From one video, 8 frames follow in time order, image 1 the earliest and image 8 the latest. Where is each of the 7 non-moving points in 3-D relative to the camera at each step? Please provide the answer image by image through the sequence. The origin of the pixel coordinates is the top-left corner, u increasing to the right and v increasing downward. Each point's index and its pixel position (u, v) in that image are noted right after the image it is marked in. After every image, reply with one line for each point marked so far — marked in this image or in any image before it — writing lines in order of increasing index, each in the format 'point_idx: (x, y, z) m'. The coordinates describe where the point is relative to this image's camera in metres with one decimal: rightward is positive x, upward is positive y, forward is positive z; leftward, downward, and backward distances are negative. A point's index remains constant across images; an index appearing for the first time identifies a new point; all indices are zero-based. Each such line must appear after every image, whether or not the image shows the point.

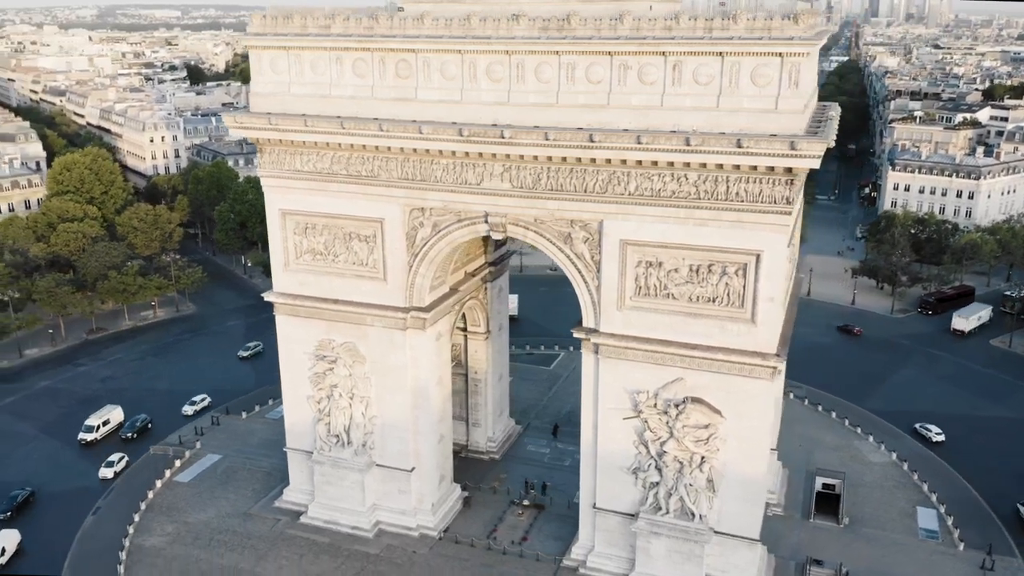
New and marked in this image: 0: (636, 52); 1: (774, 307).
0: (+2.8, +5.4, +18.9) m
1: (+6.2, -0.4, +19.4) m
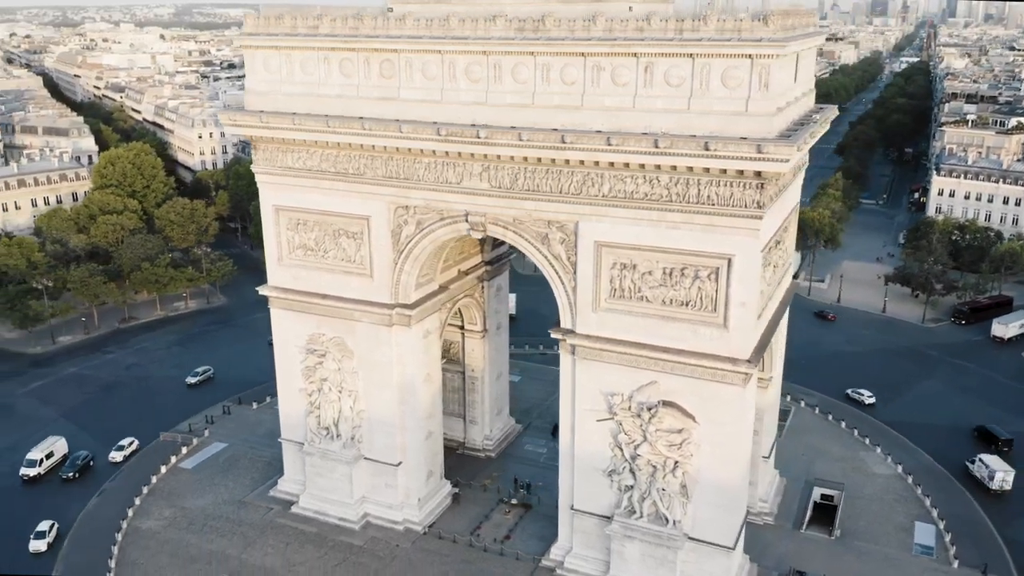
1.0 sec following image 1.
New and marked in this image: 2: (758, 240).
0: (+2.2, +5.4, +18.9) m
1: (+5.4, -0.5, +19.2) m
2: (+5.5, +1.1, +18.6) m
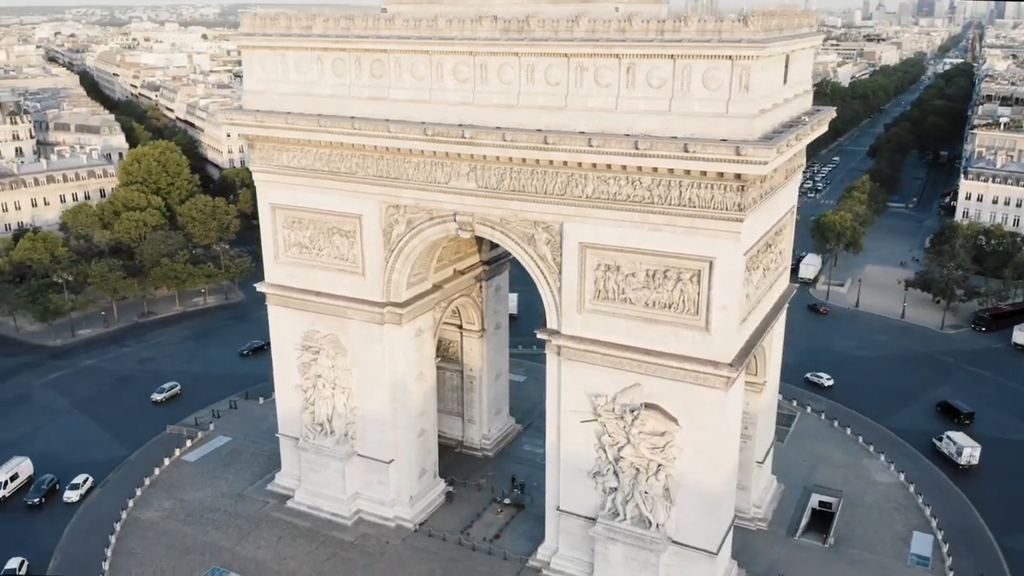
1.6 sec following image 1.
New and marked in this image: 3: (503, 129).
0: (+1.8, +5.3, +18.9) m
1: (+5.0, -0.6, +19.0) m
2: (+5.0, +1.0, +18.4) m
3: (-0.2, +3.8, +20.0) m
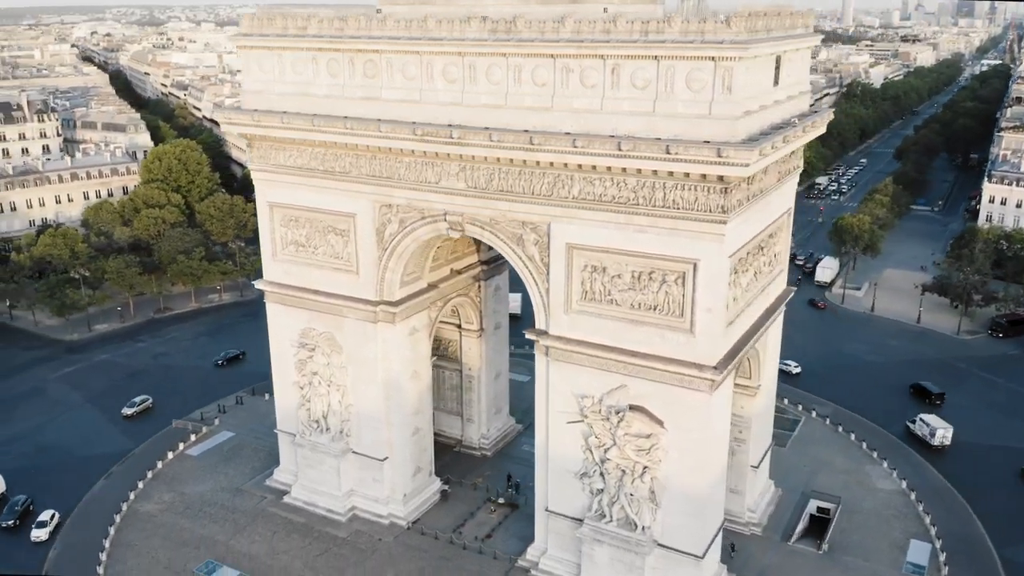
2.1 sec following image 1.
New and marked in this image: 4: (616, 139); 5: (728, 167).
0: (+1.5, +5.3, +18.8) m
1: (+4.6, -0.7, +18.9) m
2: (+4.6, +1.0, +18.3) m
3: (-0.5, +3.8, +20.0) m
4: (+2.3, +3.3, +18.4) m
5: (+4.5, +2.5, +17.2) m
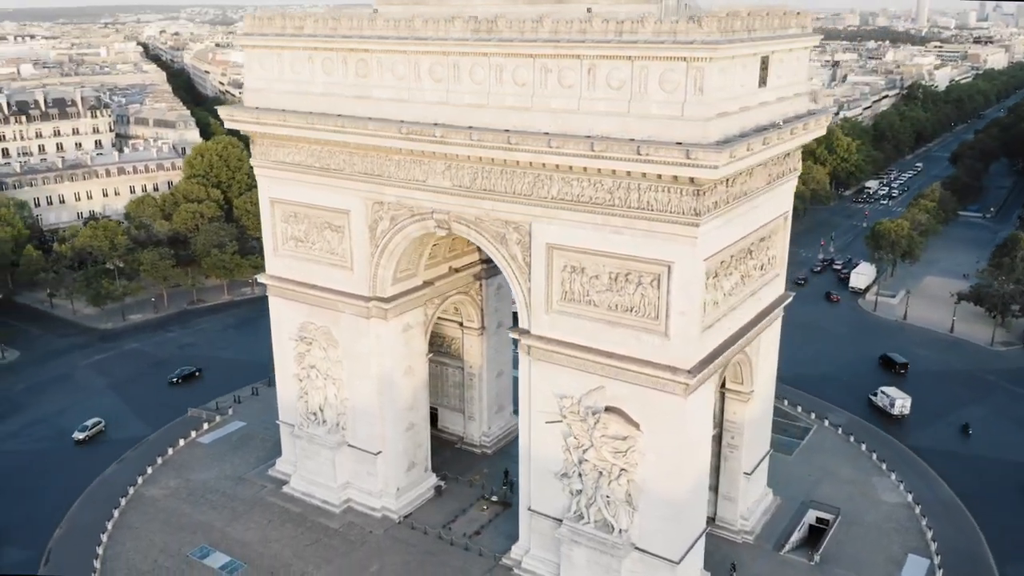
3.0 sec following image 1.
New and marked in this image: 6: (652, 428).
0: (+1.0, +5.3, +18.9) m
1: (+3.9, -0.7, +18.7) m
2: (+4.0, +0.9, +18.1) m
3: (-1.0, +3.9, +20.2) m
4: (+1.7, +3.3, +18.3) m
5: (+3.8, +2.5, +17.0) m
6: (+3.4, -3.4, +20.0) m
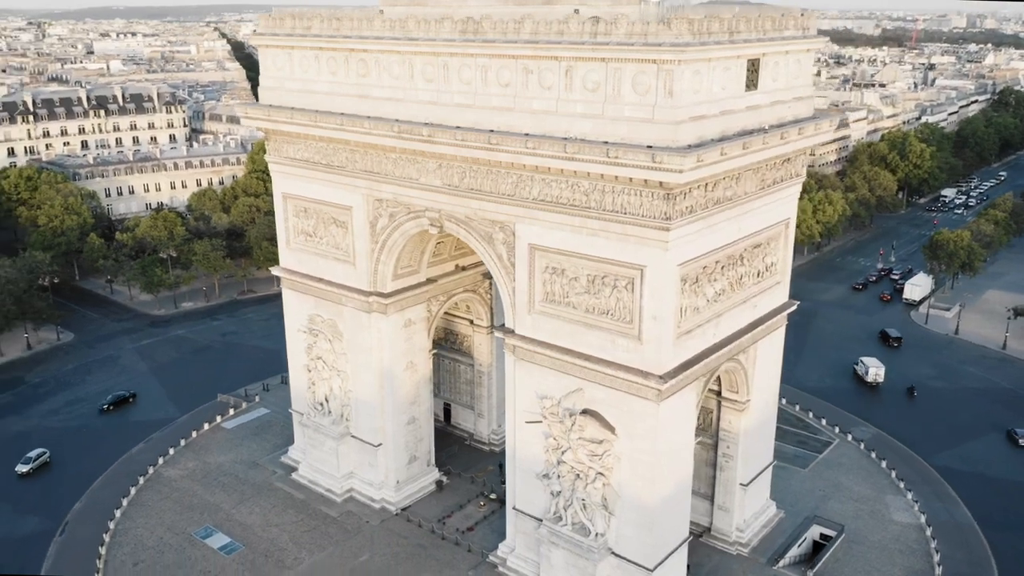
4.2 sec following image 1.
0: (+0.5, +5.3, +18.9) m
1: (+3.3, -0.8, +18.5) m
2: (+3.3, +0.8, +17.9) m
3: (-1.3, +3.9, +20.4) m
4: (+1.2, +3.3, +18.3) m
5: (+3.1, +2.4, +16.8) m
6: (+2.8, -3.5, +19.8) m
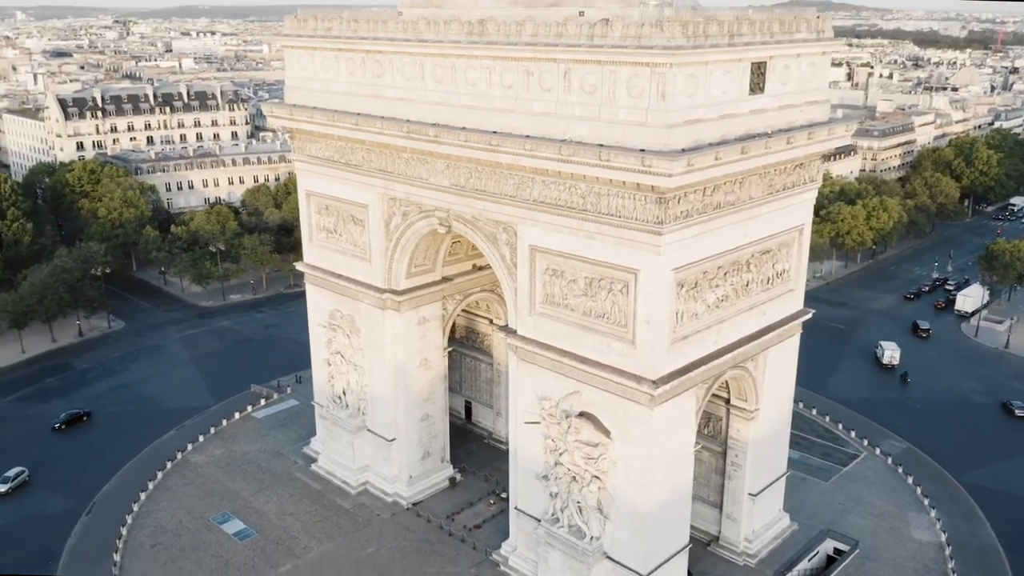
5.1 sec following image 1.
0: (+0.5, +5.3, +19.0) m
1: (+3.1, -0.9, +18.4) m
2: (+3.2, +0.7, +17.7) m
3: (-1.2, +3.9, +20.6) m
4: (+1.1, +3.2, +18.4) m
5: (+2.9, +2.3, +16.7) m
6: (+2.6, -3.5, +19.7) m
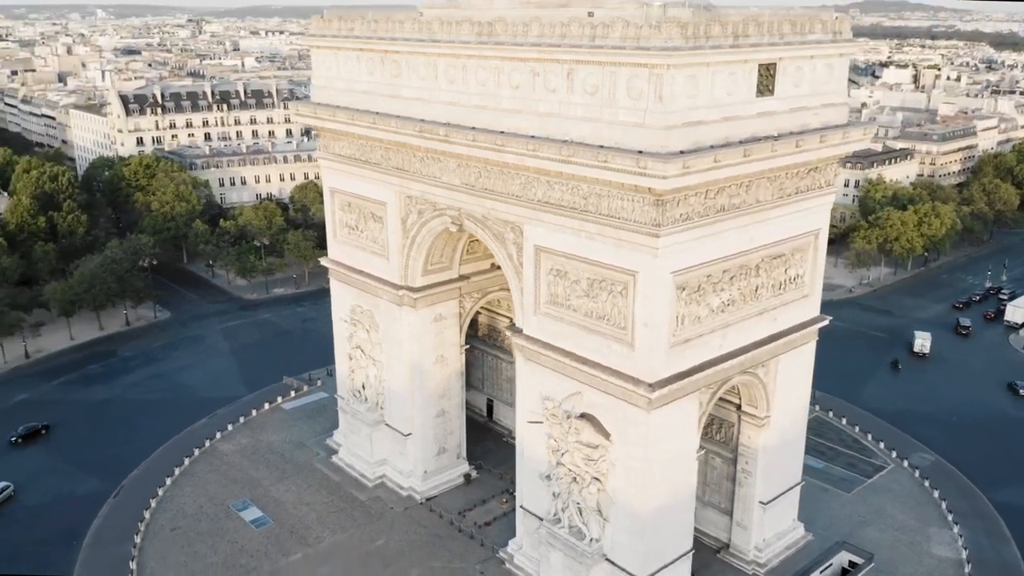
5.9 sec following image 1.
0: (+0.7, +5.3, +19.0) m
1: (+3.0, -1.0, +18.3) m
2: (+3.1, +0.6, +17.6) m
3: (-1.0, +4.0, +20.8) m
4: (+1.1, +3.2, +18.4) m
5: (+2.8, +2.2, +16.6) m
6: (+2.6, -3.6, +19.7) m
